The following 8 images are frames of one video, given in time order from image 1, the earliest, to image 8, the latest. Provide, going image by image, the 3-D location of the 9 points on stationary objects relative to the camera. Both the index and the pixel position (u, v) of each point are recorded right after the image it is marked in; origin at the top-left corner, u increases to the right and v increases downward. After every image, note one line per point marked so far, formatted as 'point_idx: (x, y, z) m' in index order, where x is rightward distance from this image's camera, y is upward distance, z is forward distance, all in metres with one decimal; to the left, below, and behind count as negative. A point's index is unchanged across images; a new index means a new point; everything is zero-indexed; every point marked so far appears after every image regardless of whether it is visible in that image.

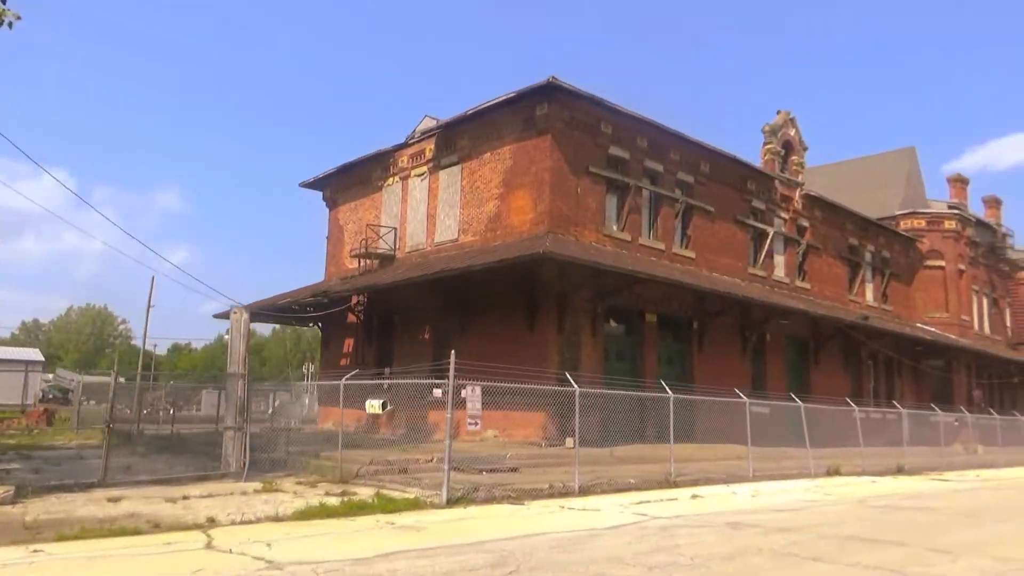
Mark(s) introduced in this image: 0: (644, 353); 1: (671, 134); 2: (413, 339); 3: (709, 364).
0: (+3.0, -1.5, +18.0) m
1: (+3.7, +3.7, +18.9) m
2: (-2.4, -1.3, +19.4) m
3: (+4.9, -1.9, +19.7) m
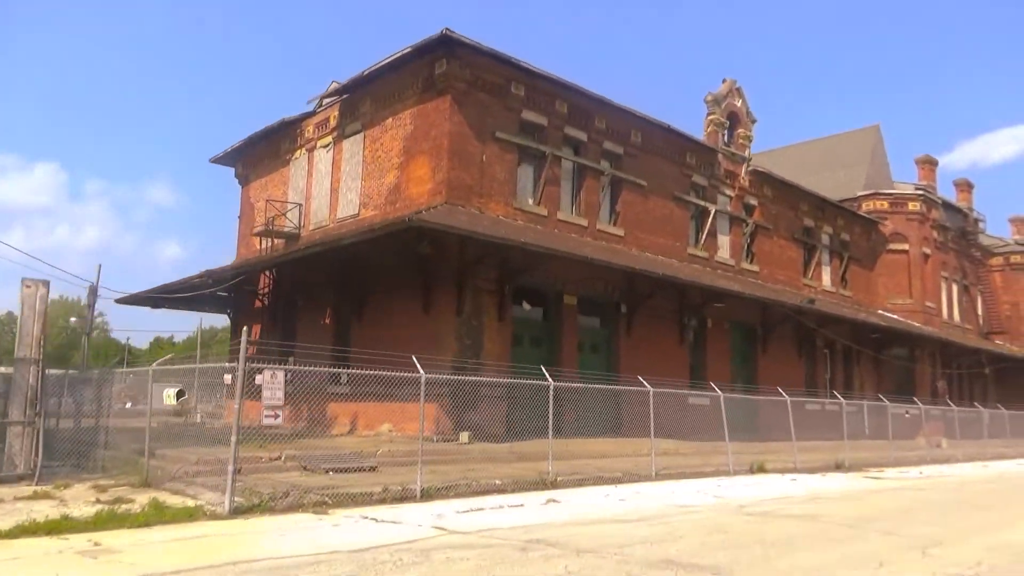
0: (+1.0, -1.1, +16.4) m
1: (+1.7, +4.1, +17.2) m
2: (-4.4, -0.8, +17.7) m
3: (+2.9, -1.4, +18.0) m
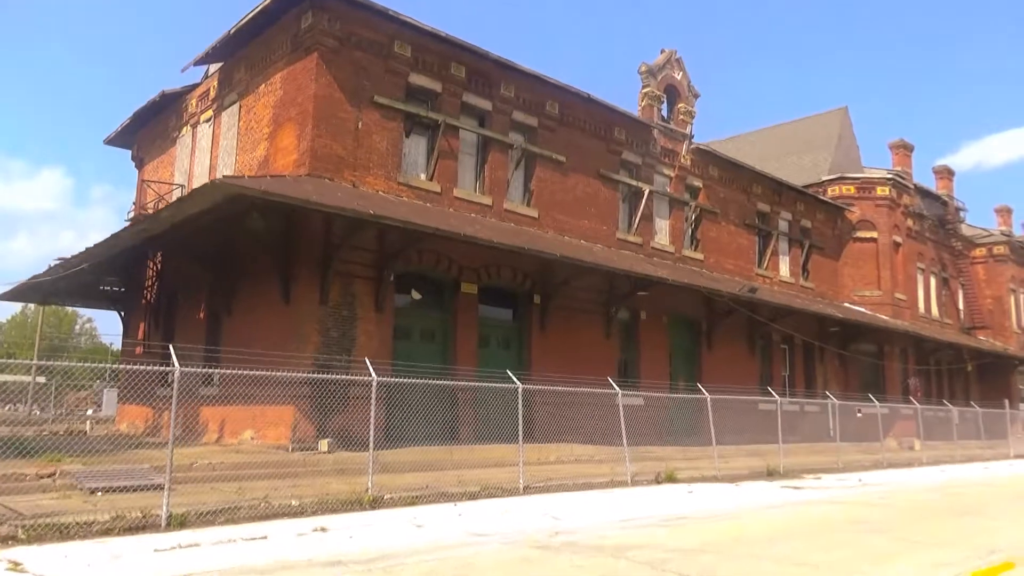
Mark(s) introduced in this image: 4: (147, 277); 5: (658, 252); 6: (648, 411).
0: (-1.0, -0.8, +14.5) m
1: (-0.3, +4.4, +15.4) m
2: (-6.4, -0.6, +15.8) m
3: (+0.9, -1.2, +16.1) m
4: (-8.1, +0.2, +17.5) m
5: (+3.5, +0.8, +18.7) m
6: (+3.0, -2.8, +17.8) m
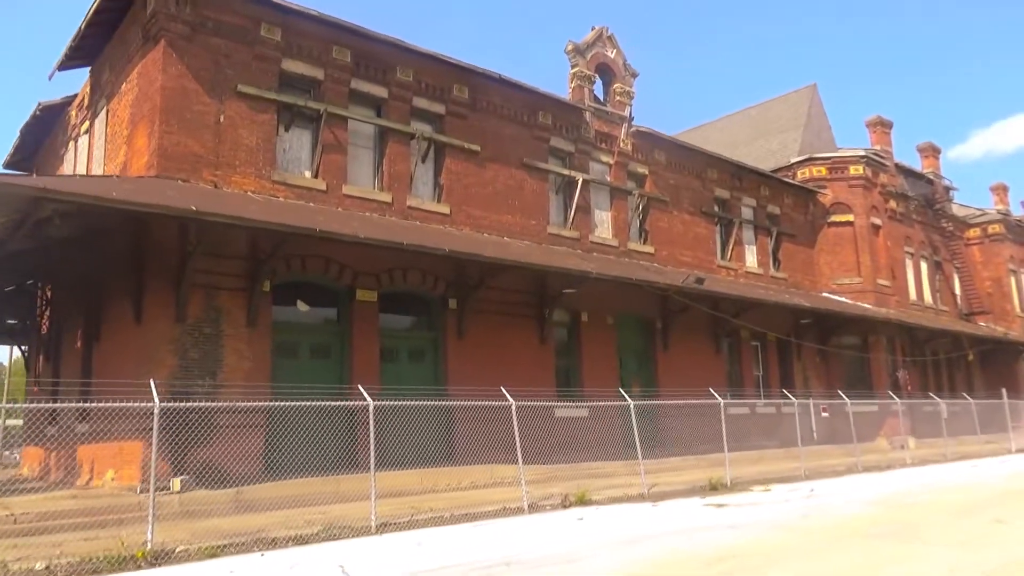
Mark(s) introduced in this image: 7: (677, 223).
0: (-2.6, -0.9, +12.9) m
1: (-2.1, +4.2, +13.8) m
2: (-7.9, -1.1, +14.3) m
3: (-0.6, -1.2, +14.5) m
4: (-9.6, -0.4, +16.0) m
5: (+1.9, +0.9, +17.0) m
6: (+1.6, -2.7, +16.1) m
7: (+4.0, +1.6, +19.0) m
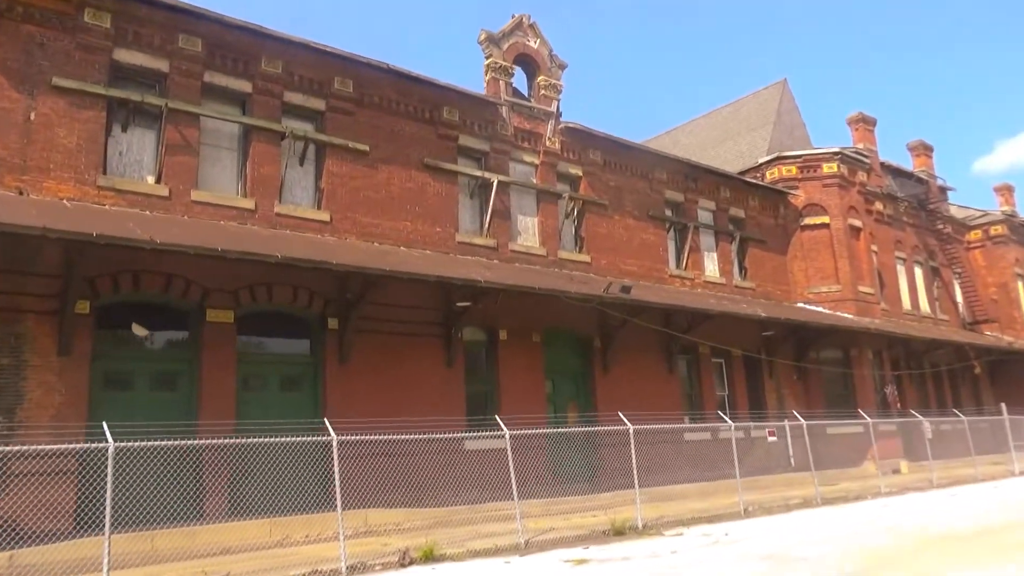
0: (-4.3, -1.2, +11.1) m
1: (-4.0, +3.9, +12.2) m
2: (-9.6, -1.6, +12.6) m
3: (-2.3, -1.5, +12.6) m
4: (-11.3, -1.0, +14.5) m
5: (+0.2, +0.6, +15.2) m
6: (0.0, -3.0, +14.1) m
7: (+2.3, +1.3, +17.1) m
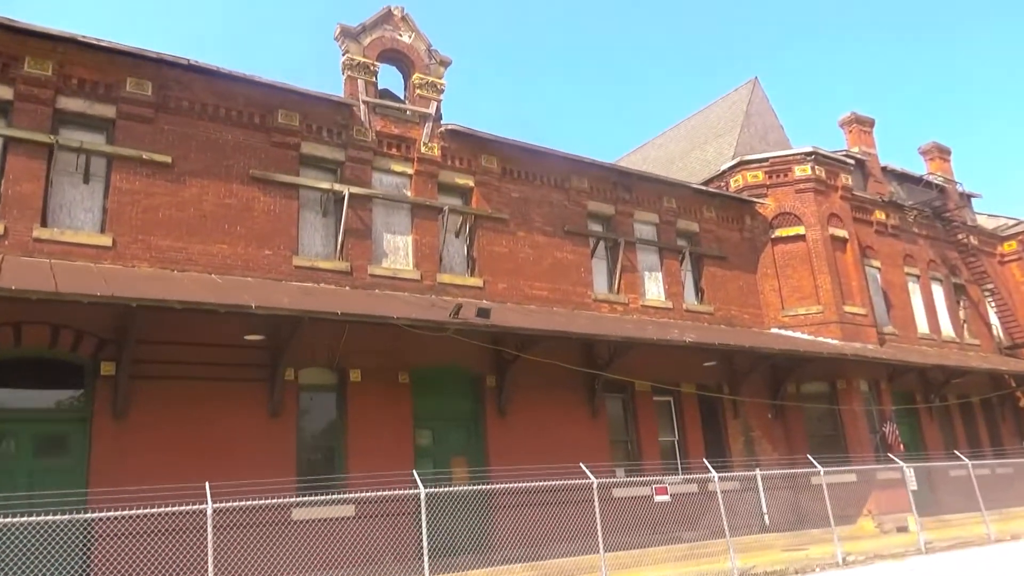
0: (-6.7, -1.7, +8.9) m
1: (-6.6, +3.4, +10.3) m
2: (-11.9, -2.4, +10.8) m
3: (-4.6, -2.0, +10.2) m
4: (-13.4, -2.0, +12.8) m
5: (-2.0, +0.1, +12.7) m
6: (-2.1, -3.4, +11.5) m
7: (+0.2, +0.8, +14.6) m
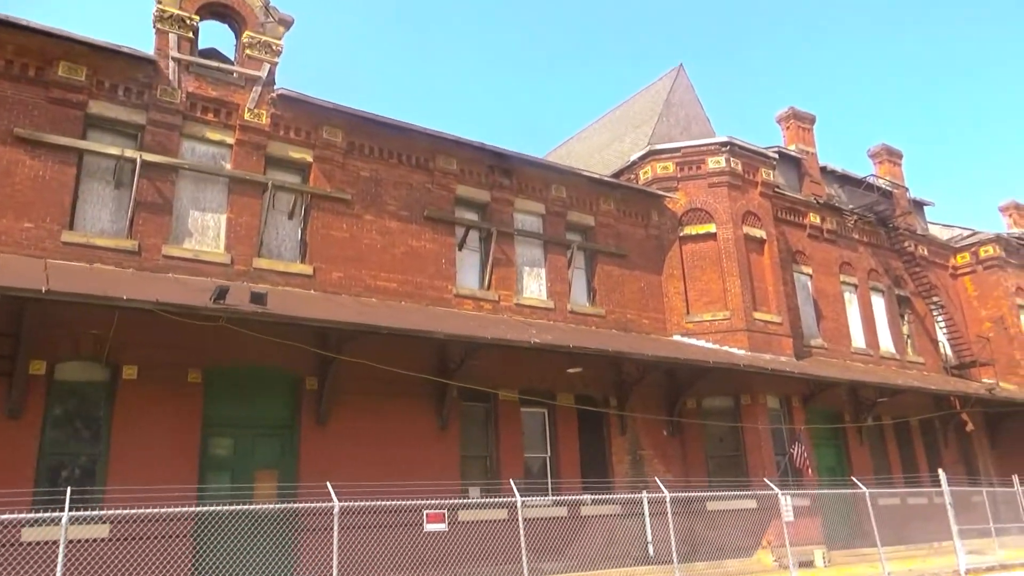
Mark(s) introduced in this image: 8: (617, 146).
0: (-9.3, -1.3, +7.1) m
1: (-9.0, +3.8, +8.6) m
2: (-14.5, -1.9, +9.1) m
3: (-7.2, -1.6, +8.5) m
4: (-16.0, -1.5, +11.1) m
5: (-4.5, +0.3, +11.0) m
6: (-4.7, -3.2, +9.7) m
7: (-2.3, +0.9, +12.8) m
8: (+2.6, +3.4, +19.5) m
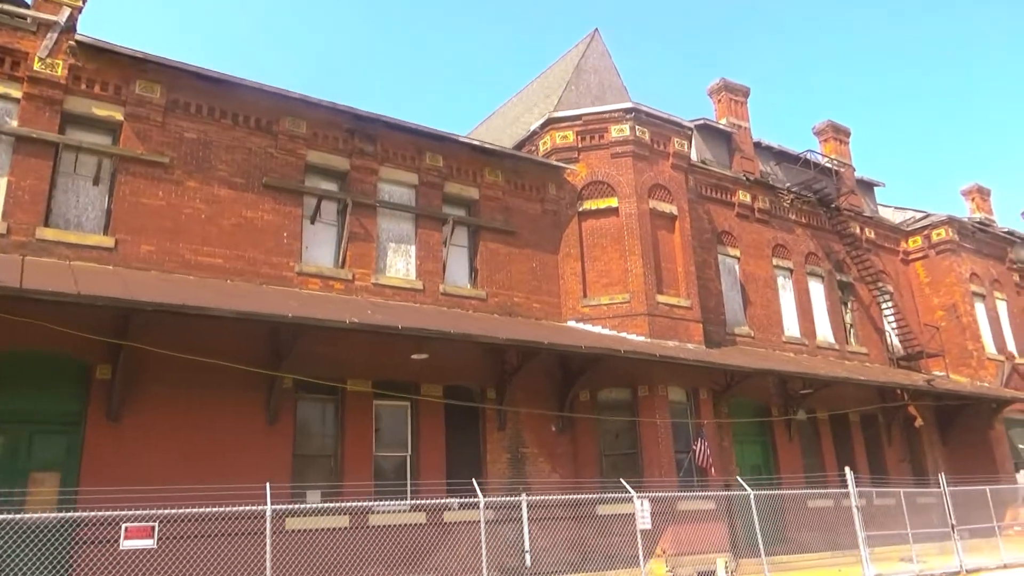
0: (-11.5, -1.0, +5.6) m
1: (-11.2, +4.1, +7.1) m
2: (-16.7, -1.6, +7.5) m
3: (-9.4, -1.3, +6.9) m
4: (-18.2, -1.2, +9.5) m
5: (-6.7, +0.6, +9.5) m
6: (-6.9, -2.8, +8.1) m
7: (-4.5, +1.2, +11.3) m
8: (+0.4, +3.8, +17.9) m
